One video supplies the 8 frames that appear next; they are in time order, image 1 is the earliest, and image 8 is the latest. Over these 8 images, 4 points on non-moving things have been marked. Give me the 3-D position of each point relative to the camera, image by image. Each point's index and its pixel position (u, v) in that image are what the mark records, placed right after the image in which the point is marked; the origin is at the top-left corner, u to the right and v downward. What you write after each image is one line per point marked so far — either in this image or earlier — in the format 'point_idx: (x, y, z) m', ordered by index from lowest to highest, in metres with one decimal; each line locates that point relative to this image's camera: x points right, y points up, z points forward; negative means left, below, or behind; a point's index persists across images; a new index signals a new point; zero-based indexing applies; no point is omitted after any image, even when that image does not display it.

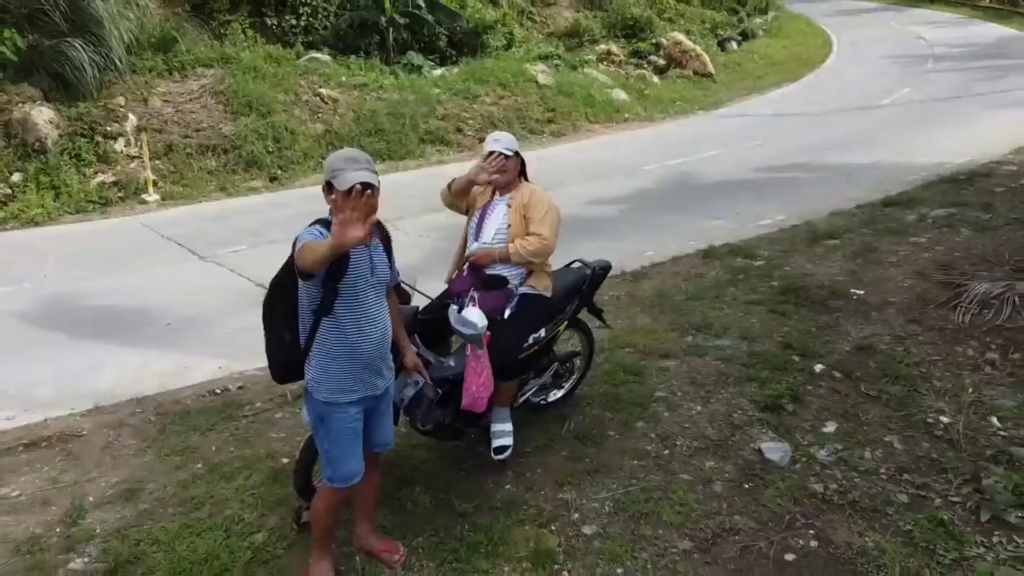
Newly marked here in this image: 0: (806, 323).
0: (+1.4, -0.2, +4.0) m
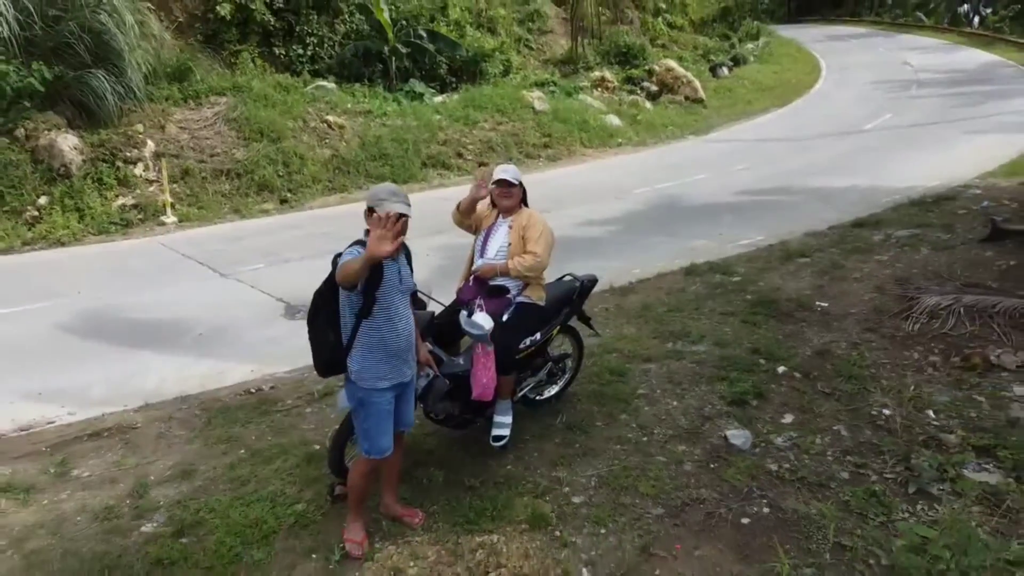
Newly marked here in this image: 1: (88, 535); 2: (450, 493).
0: (+1.4, -0.2, +4.5) m
1: (-1.5, -0.8, +2.9) m
2: (-0.2, -0.7, +3.0) m
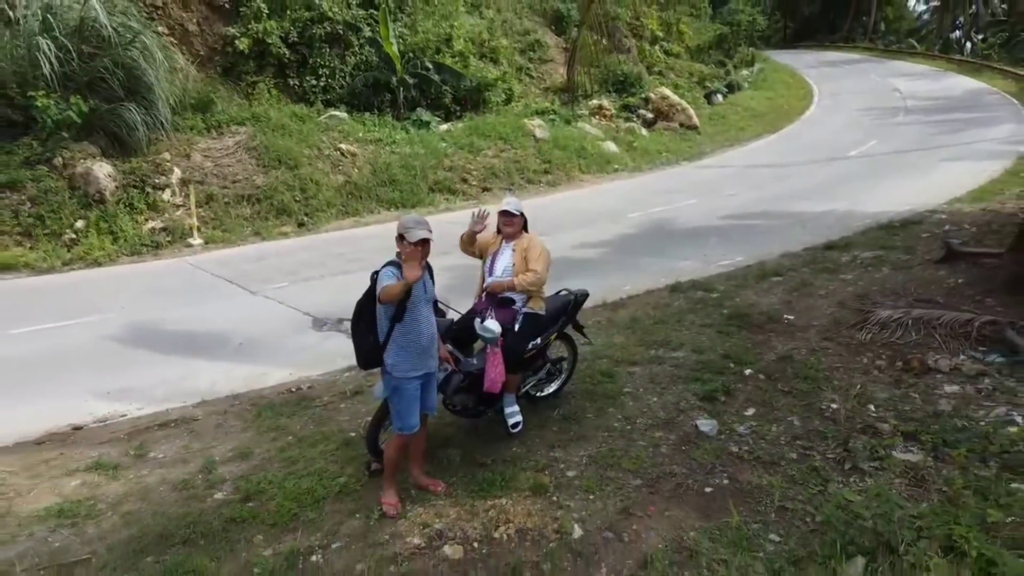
0: (+1.4, -0.3, +5.2) m
1: (-1.5, -0.9, +3.5) m
2: (-0.2, -0.8, +3.7) m
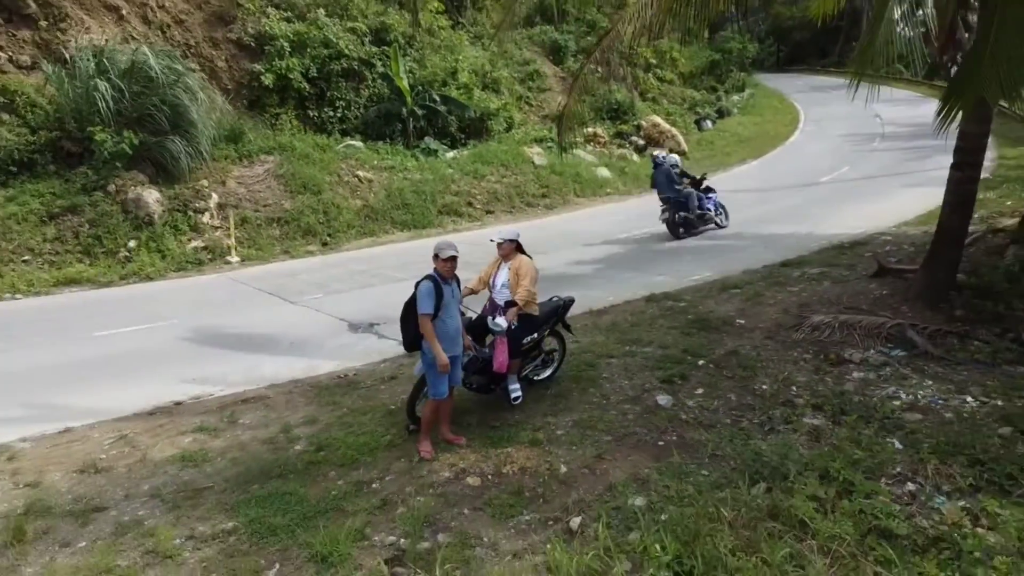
0: (+1.5, -0.4, +6.4) m
1: (-1.4, -0.9, +4.8) m
2: (-0.2, -0.8, +4.9) m
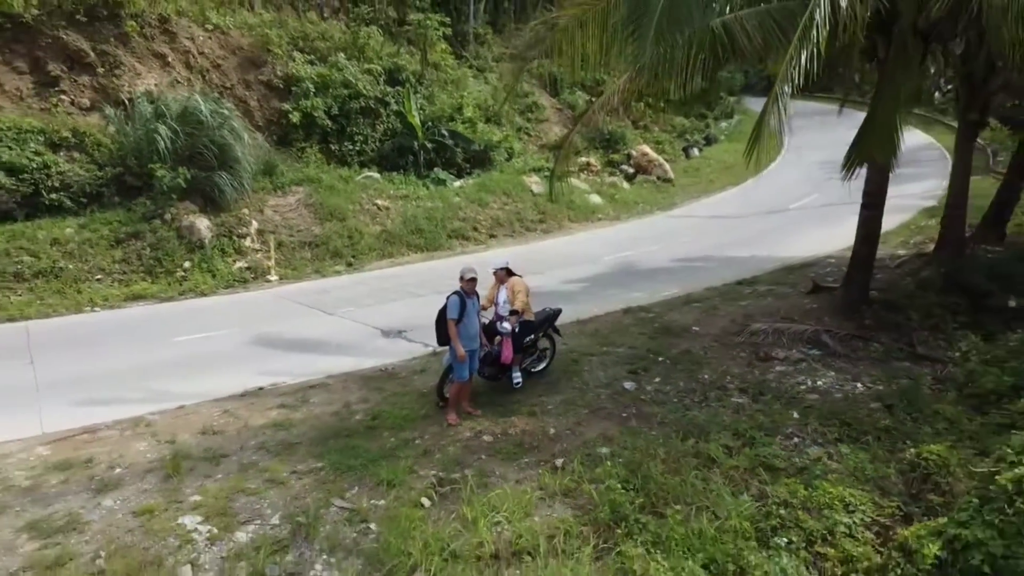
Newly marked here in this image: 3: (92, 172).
0: (+1.5, -0.5, +8.1) m
1: (-1.4, -1.0, +6.5) m
2: (-0.2, -0.9, +6.6) m
3: (-6.6, +1.8, +13.2) m
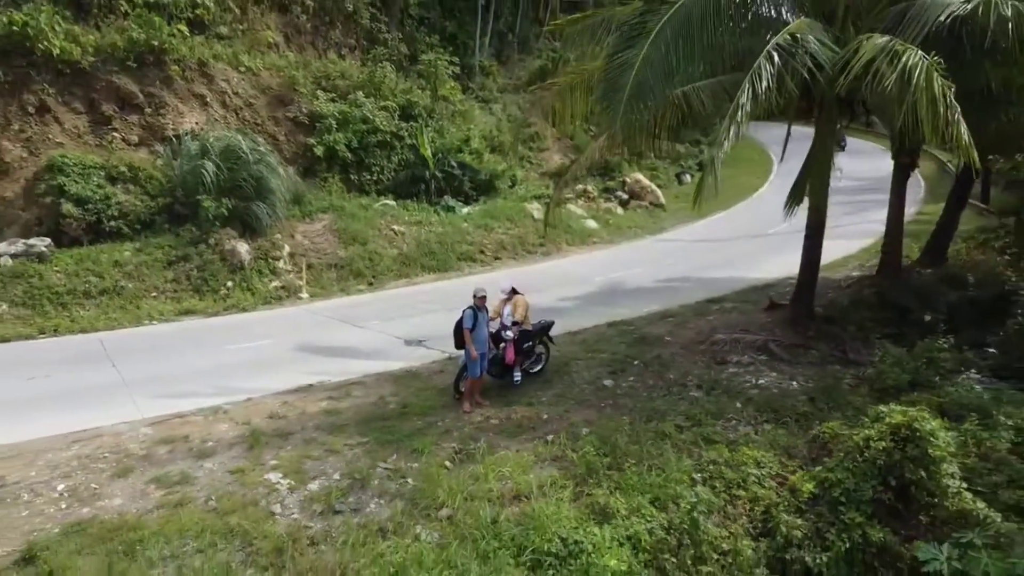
0: (+1.5, -0.7, +9.8) m
1: (-1.4, -1.2, +8.2) m
2: (-0.1, -1.1, +8.3) m
3: (-6.6, +1.5, +14.9) m
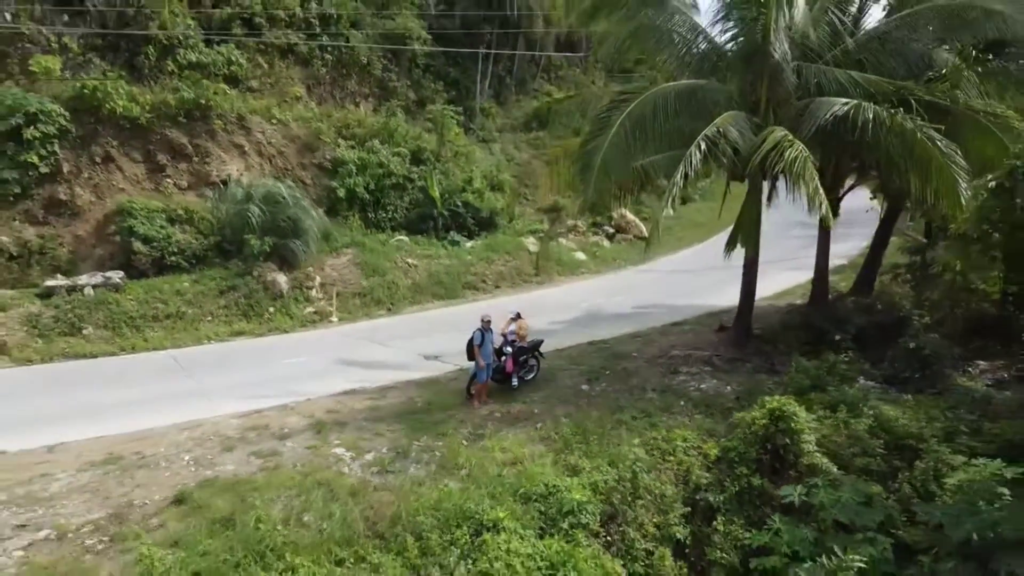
0: (+1.5, -1.1, +12.4) m
1: (-1.4, -1.5, +10.7) m
2: (-0.2, -1.4, +10.9) m
3: (-6.6, +1.0, +17.5) m
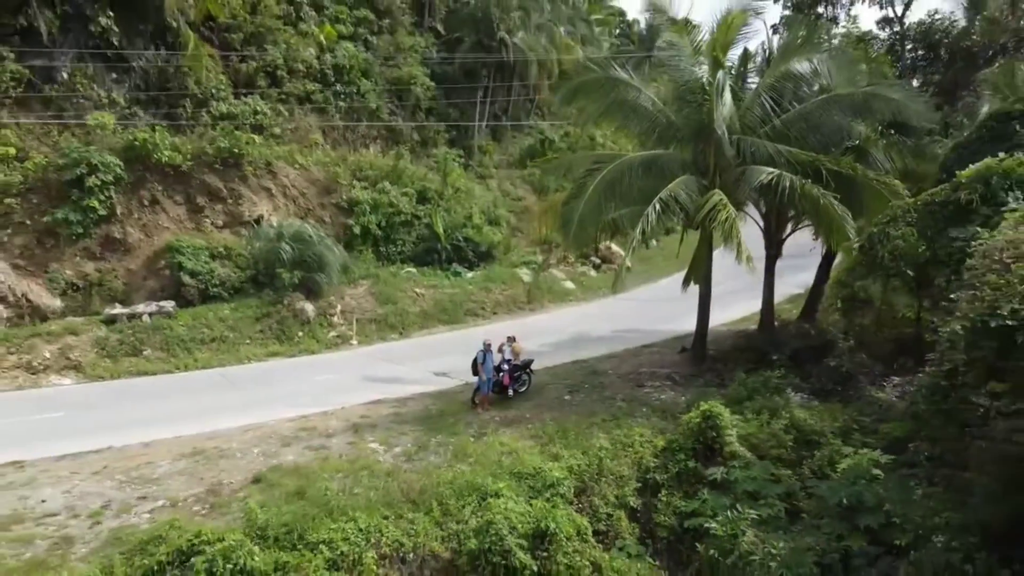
0: (+1.4, -1.6, +15.0) m
1: (-1.5, -2.0, +13.3) m
2: (-0.2, -1.9, +13.5) m
3: (-6.7, +0.4, +20.2) m
